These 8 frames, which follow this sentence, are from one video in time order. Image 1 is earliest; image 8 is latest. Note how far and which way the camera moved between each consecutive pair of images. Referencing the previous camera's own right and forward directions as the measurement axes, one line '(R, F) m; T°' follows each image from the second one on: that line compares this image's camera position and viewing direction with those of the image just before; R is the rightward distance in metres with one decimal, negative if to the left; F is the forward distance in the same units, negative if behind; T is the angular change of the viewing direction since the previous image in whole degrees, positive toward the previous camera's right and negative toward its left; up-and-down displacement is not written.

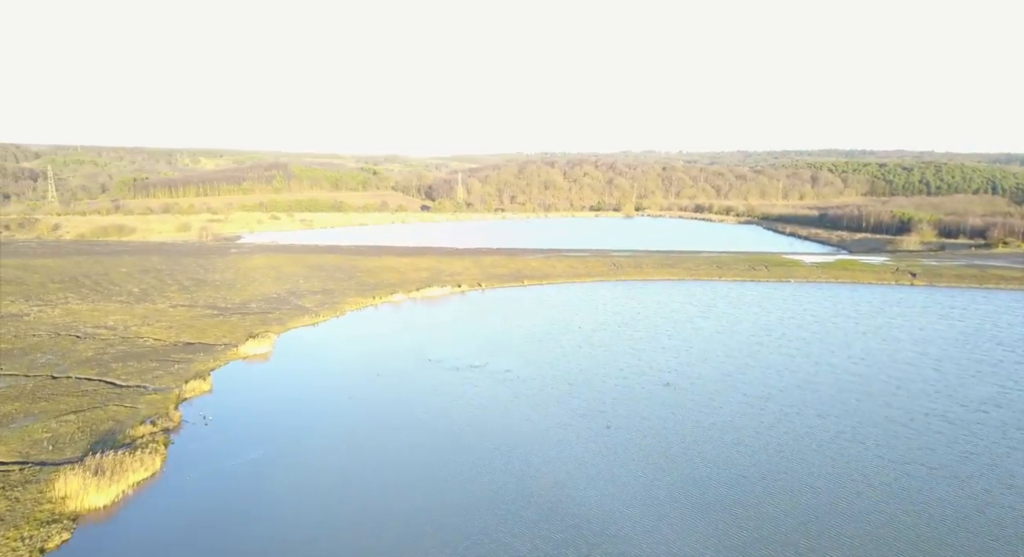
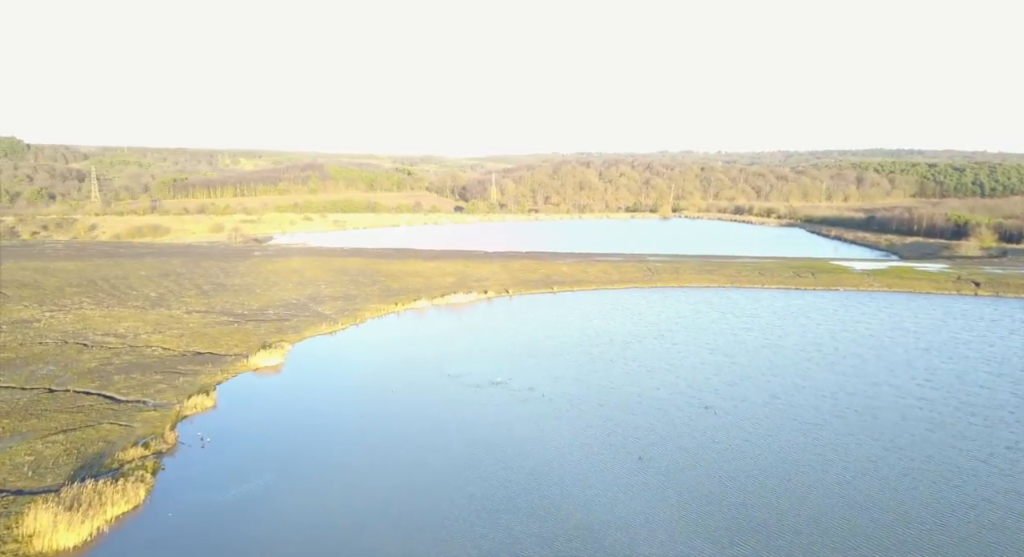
(+0.2, +1.5) m; -3°
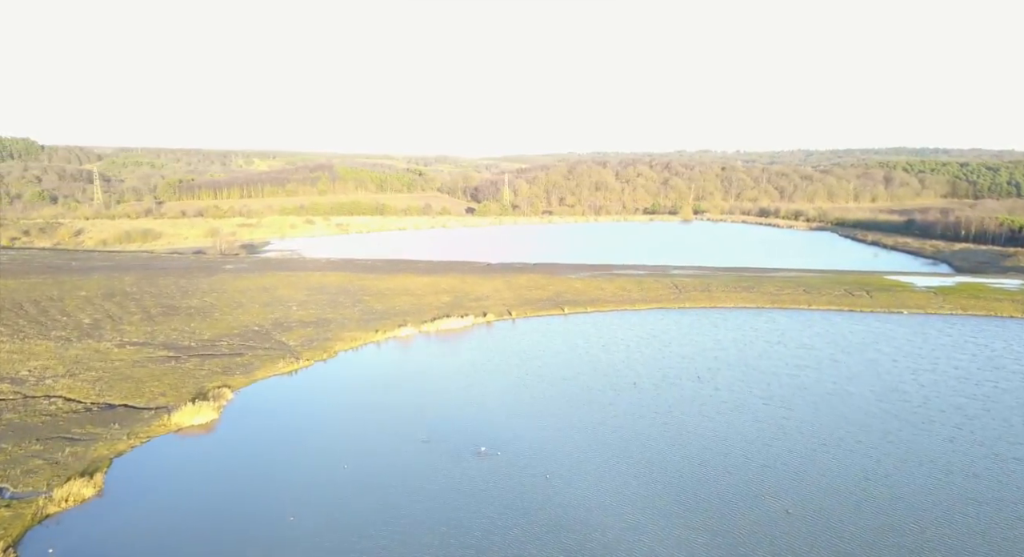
(+0.4, +4.9) m; -1°
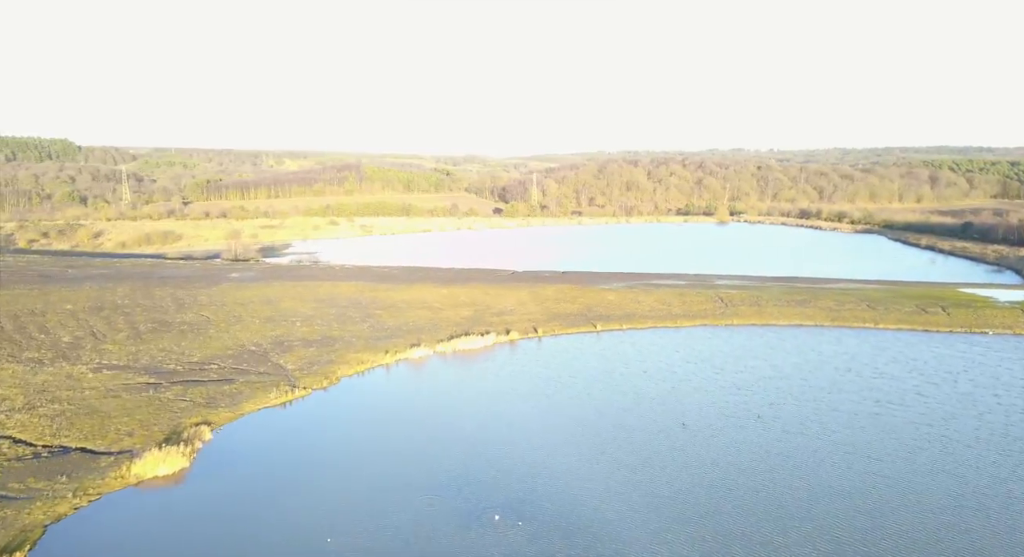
(+0.1, +2.9) m; -2°
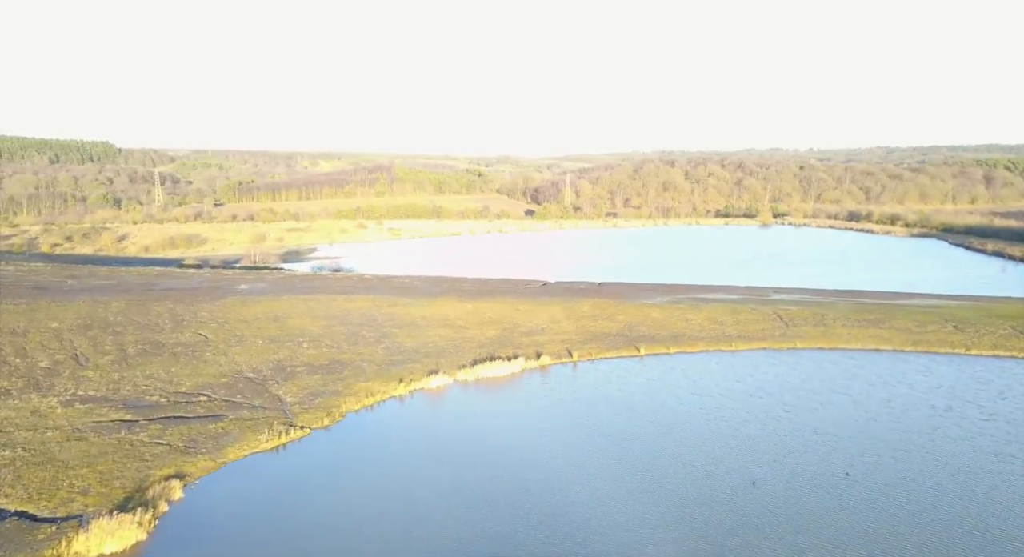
(0.0, +2.9) m; -2°
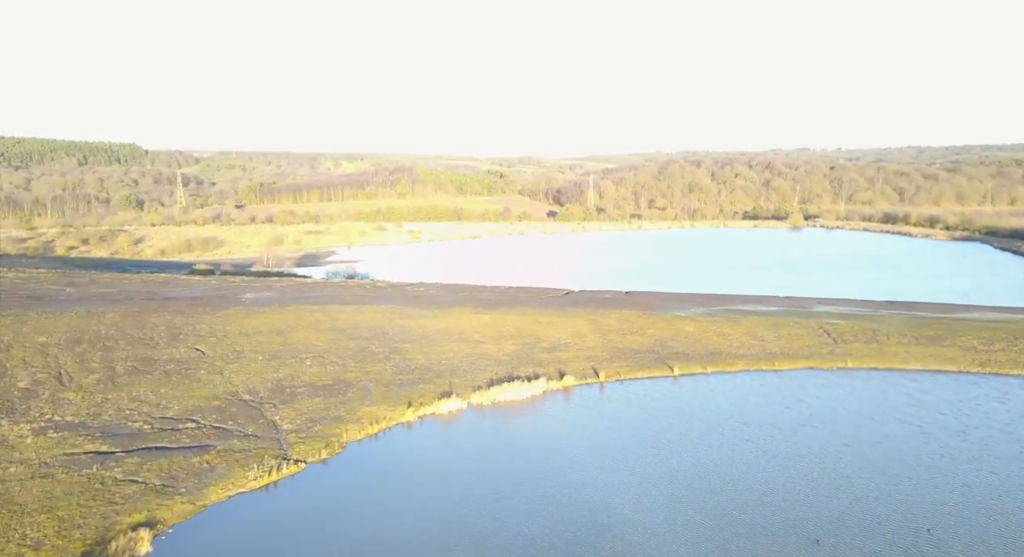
(0.0, +1.9) m; -2°
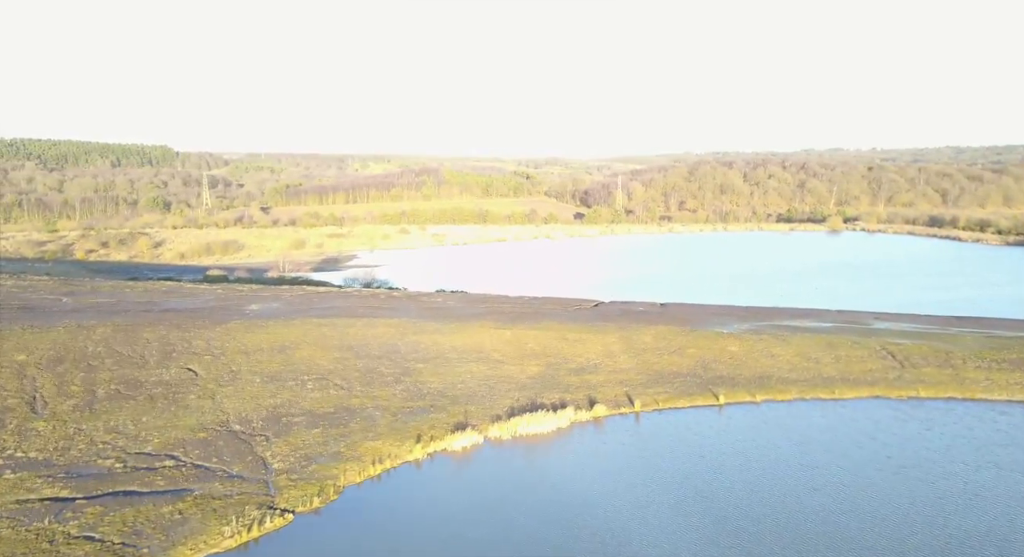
(+0.1, +2.2) m; -2°
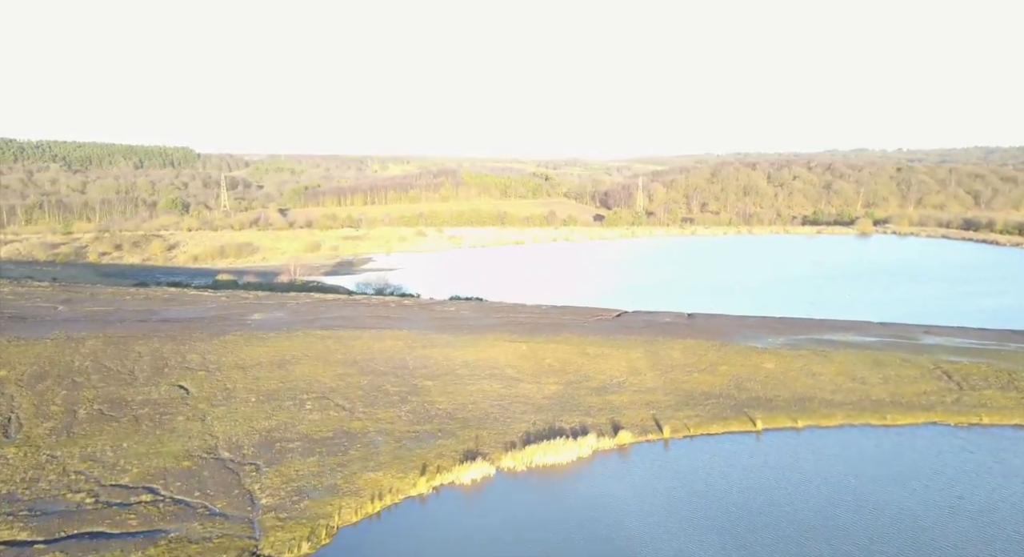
(+0.1, +1.6) m; -1°
